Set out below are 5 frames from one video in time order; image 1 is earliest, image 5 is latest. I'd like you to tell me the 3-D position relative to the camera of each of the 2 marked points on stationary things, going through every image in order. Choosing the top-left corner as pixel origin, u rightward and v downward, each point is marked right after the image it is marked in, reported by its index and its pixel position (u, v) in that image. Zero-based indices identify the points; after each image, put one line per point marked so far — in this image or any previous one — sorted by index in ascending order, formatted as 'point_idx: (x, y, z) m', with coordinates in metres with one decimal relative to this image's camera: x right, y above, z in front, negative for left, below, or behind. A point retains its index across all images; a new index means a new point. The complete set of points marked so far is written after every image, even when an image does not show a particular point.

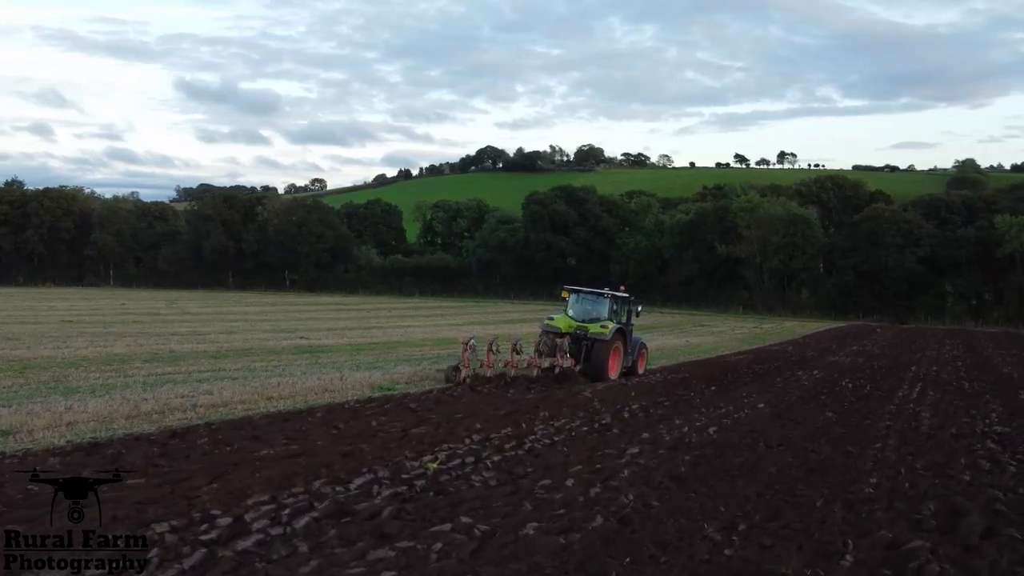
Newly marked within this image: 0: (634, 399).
0: (+1.7, -1.6, +11.5) m
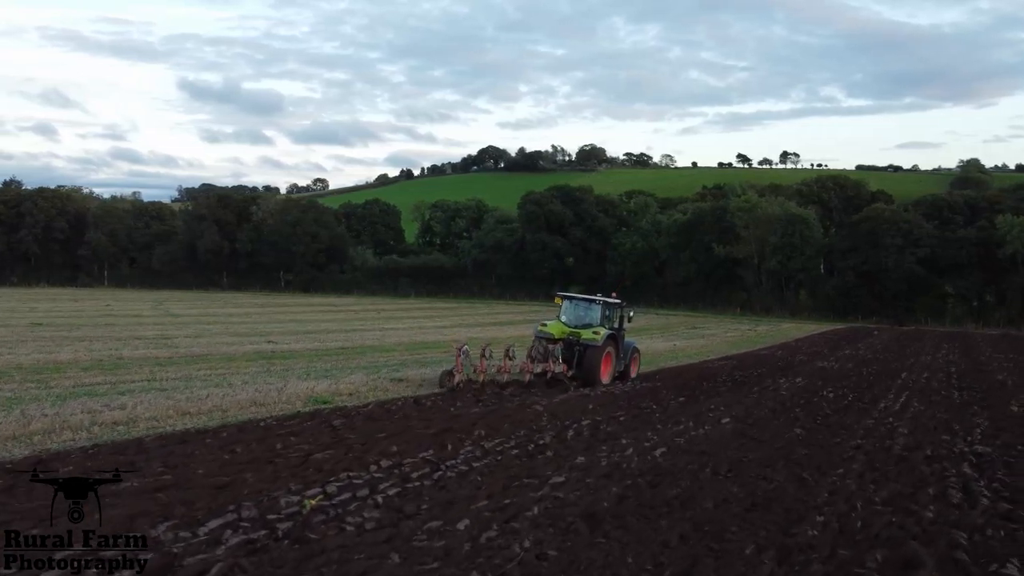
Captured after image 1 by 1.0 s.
0: (+1.0, -1.7, +10.6) m
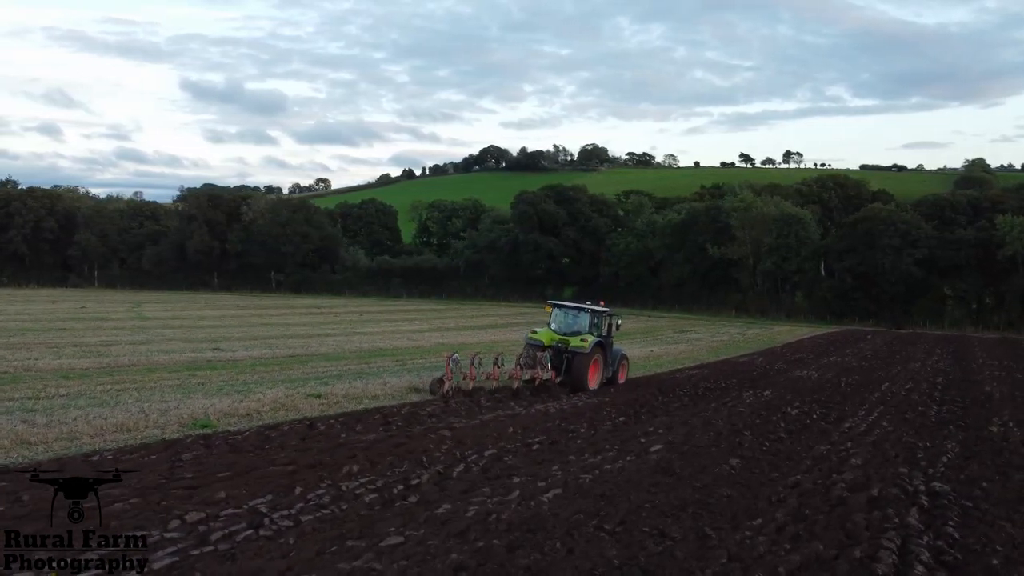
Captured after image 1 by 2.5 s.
0: (-0.1, -1.8, +9.4) m
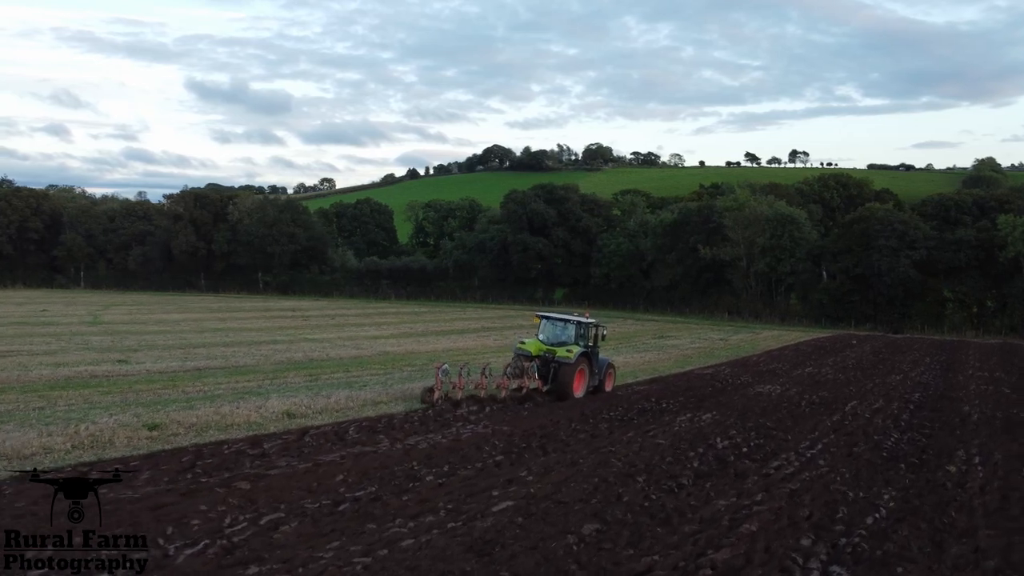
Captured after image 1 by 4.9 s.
0: (-1.9, -1.9, +7.5) m
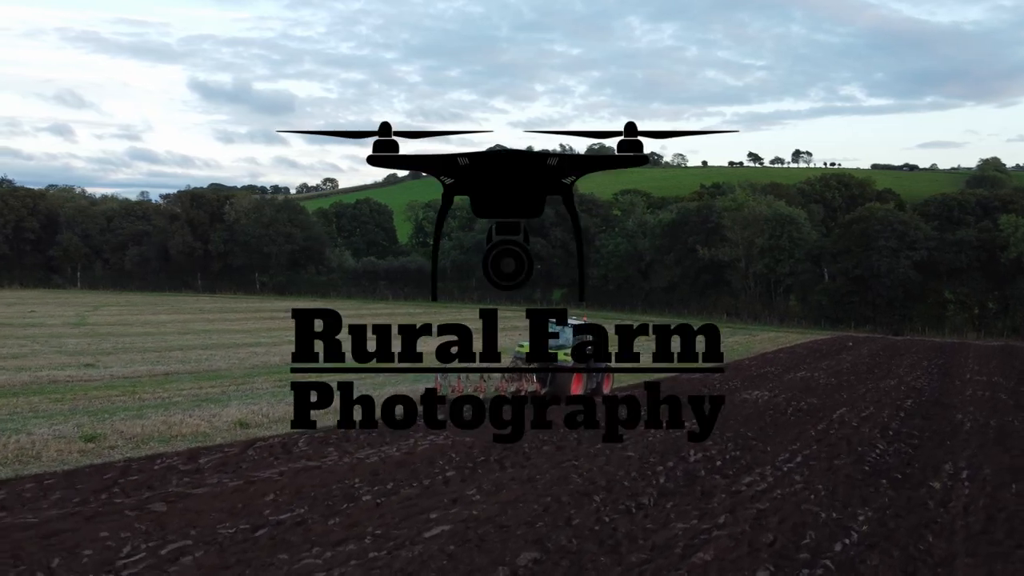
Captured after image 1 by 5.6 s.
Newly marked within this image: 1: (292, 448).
0: (-2.4, -2.0, +6.9) m
1: (-2.7, -2.0, +10.0) m
